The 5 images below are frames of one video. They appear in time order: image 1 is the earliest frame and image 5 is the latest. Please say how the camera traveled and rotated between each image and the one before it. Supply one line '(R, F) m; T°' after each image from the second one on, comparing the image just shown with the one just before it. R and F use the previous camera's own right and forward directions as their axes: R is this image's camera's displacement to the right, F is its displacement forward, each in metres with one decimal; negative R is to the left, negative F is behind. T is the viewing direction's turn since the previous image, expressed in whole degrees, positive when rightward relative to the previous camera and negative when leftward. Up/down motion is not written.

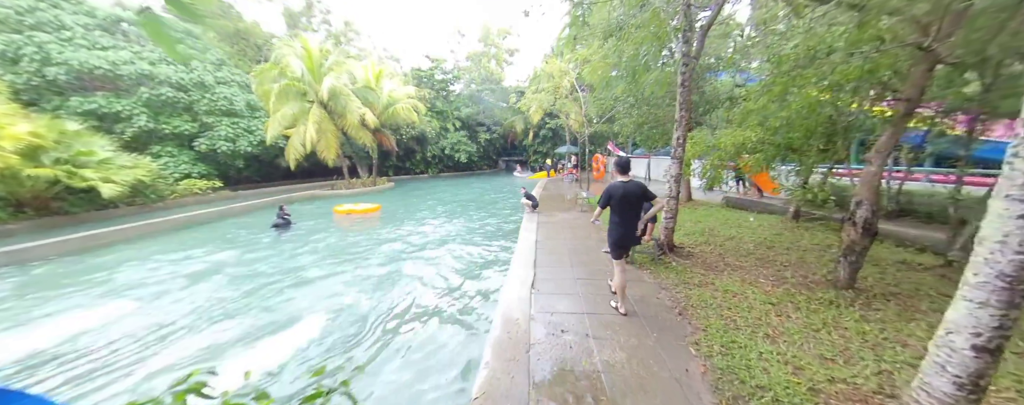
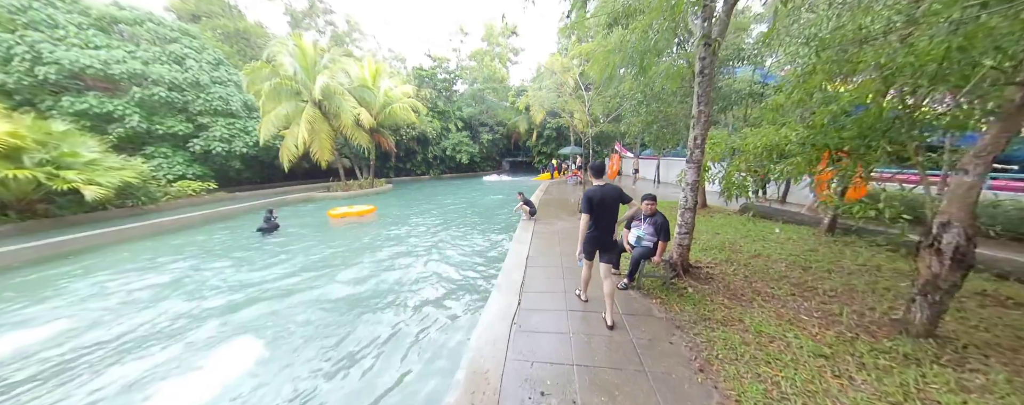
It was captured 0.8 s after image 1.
(+0.3, +0.6) m; -1°
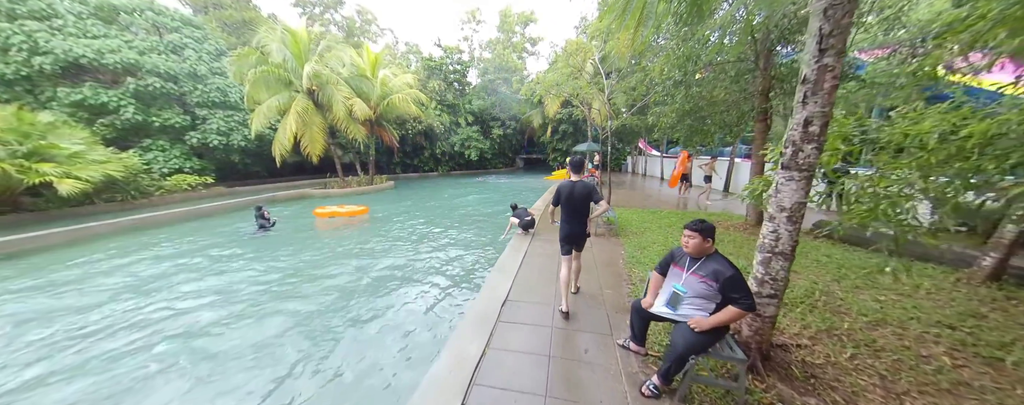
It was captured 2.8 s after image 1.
(+0.4, +1.3) m; -4°
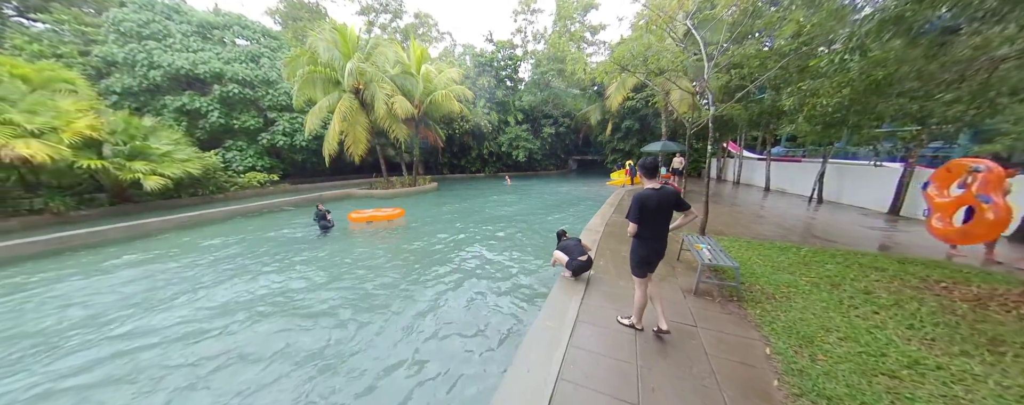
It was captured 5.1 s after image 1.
(+0.1, +1.5) m; -11°
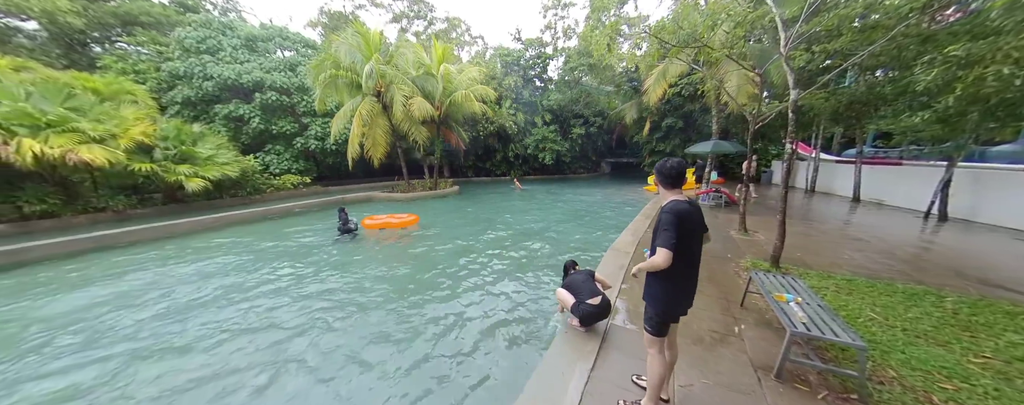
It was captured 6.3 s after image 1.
(+0.3, +0.8) m; -7°
